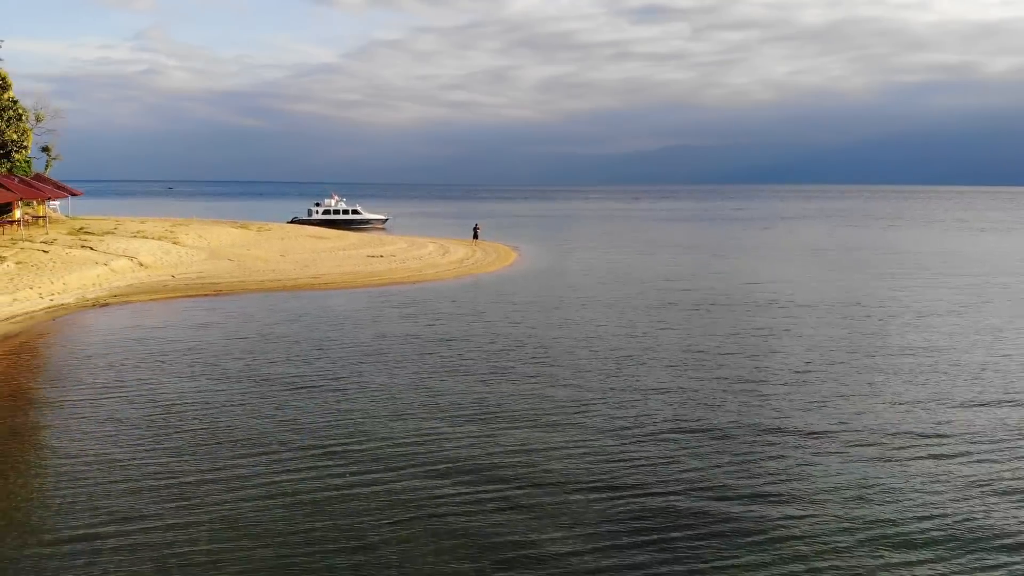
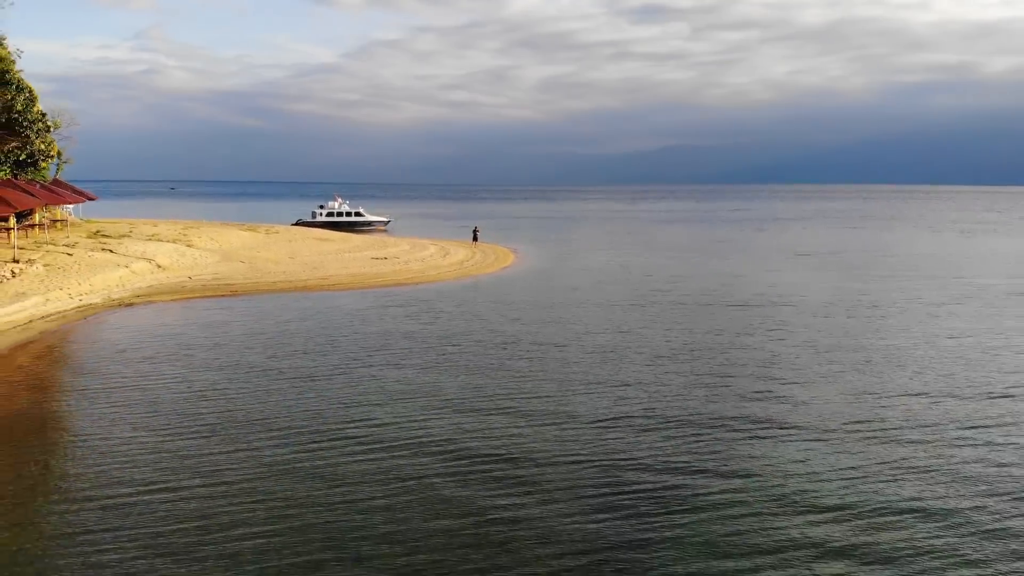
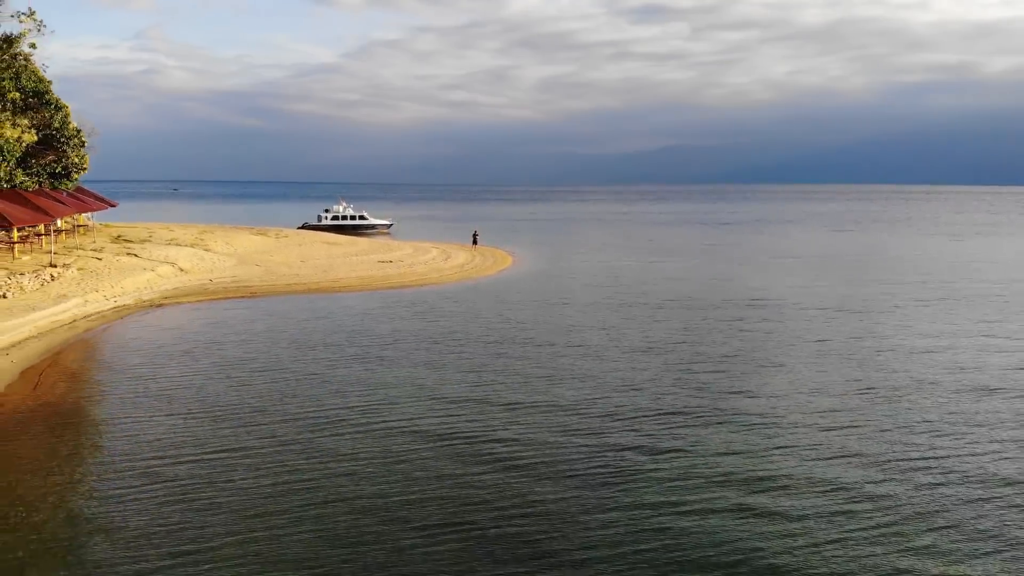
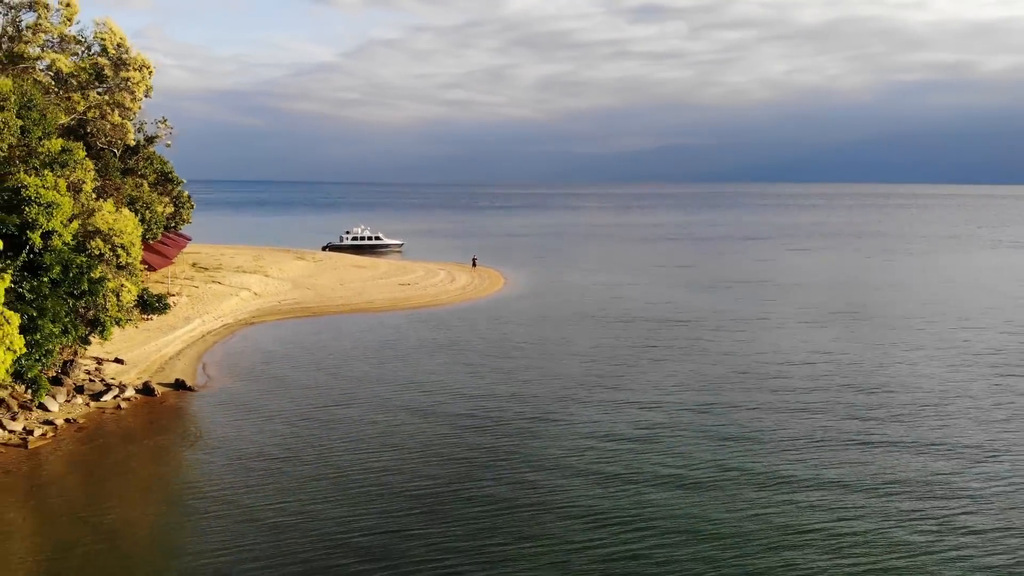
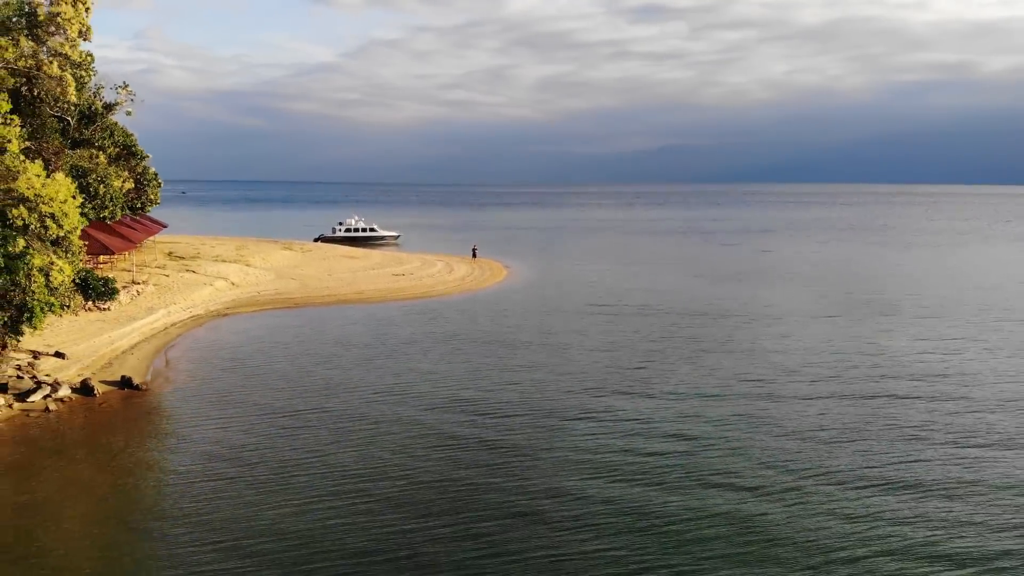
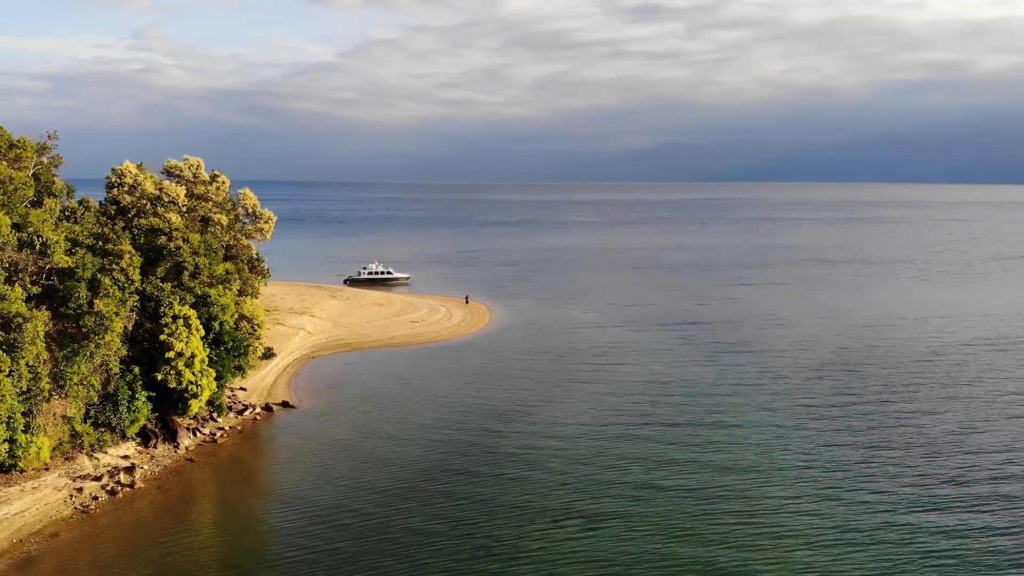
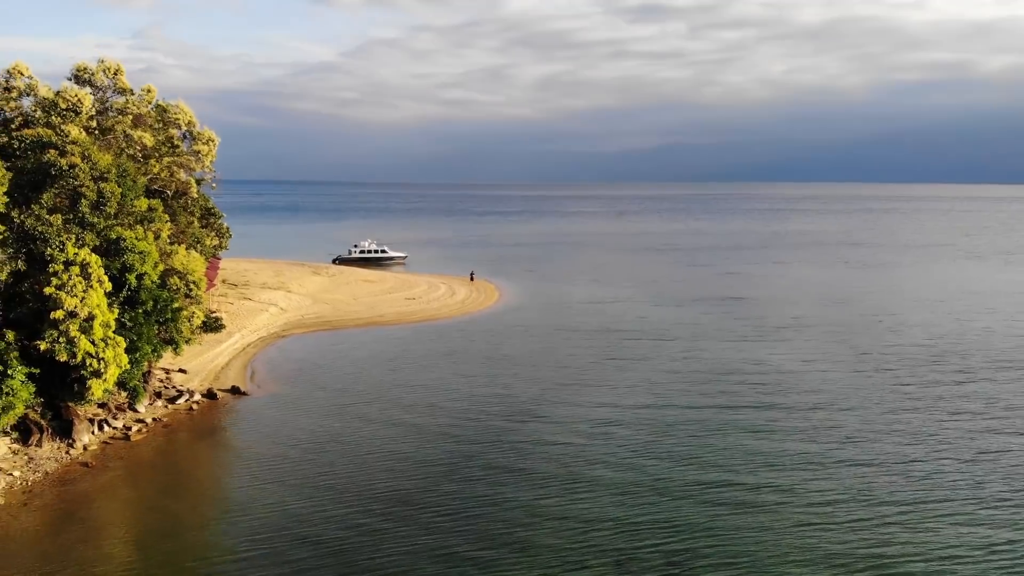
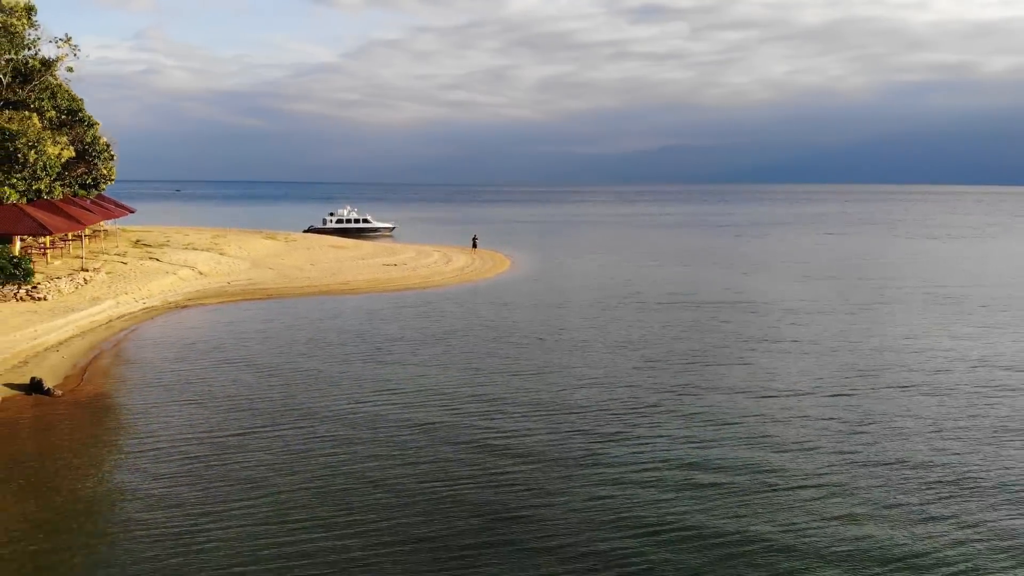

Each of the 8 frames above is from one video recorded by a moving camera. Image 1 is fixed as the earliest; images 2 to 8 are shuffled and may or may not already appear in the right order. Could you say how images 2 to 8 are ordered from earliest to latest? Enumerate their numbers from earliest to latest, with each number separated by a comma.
2, 3, 8, 5, 4, 7, 6
